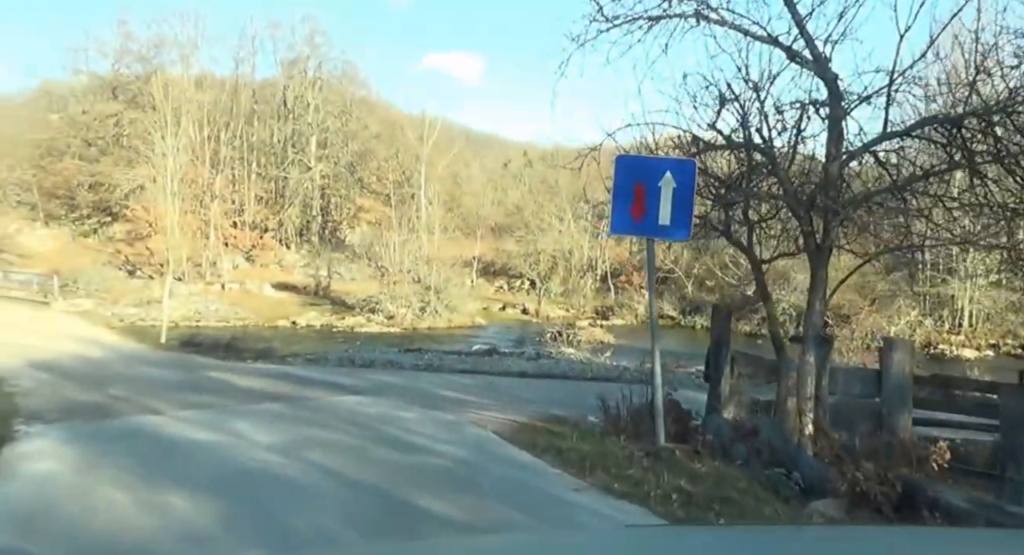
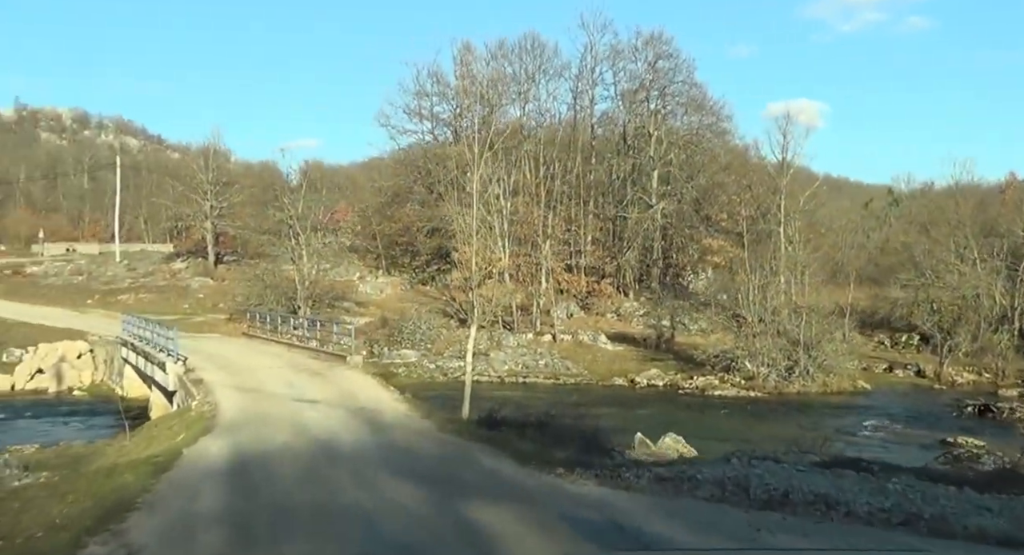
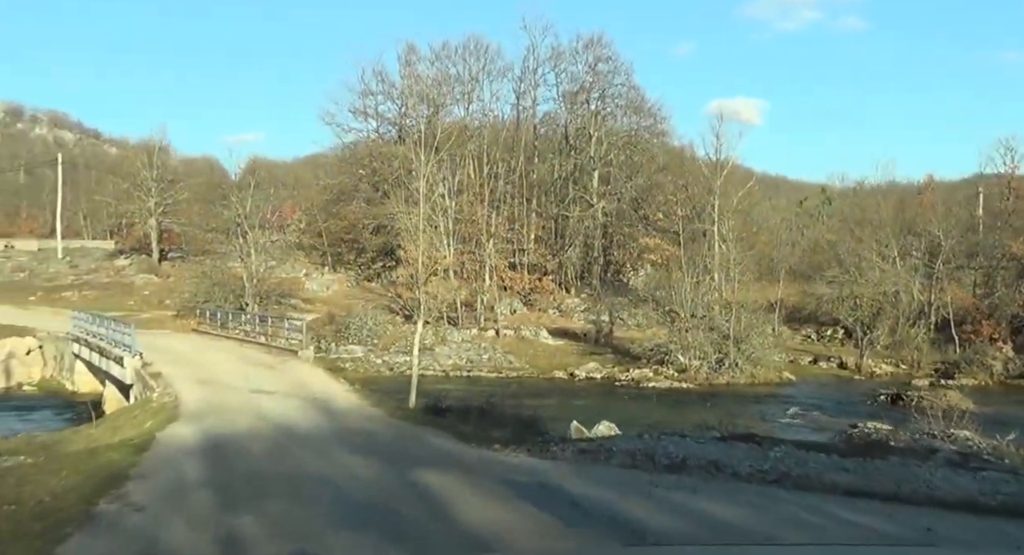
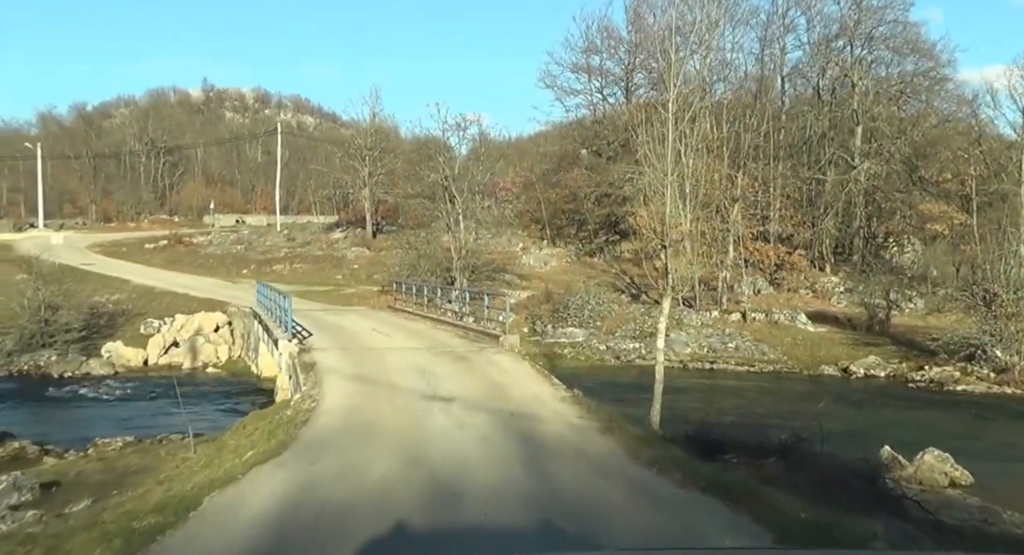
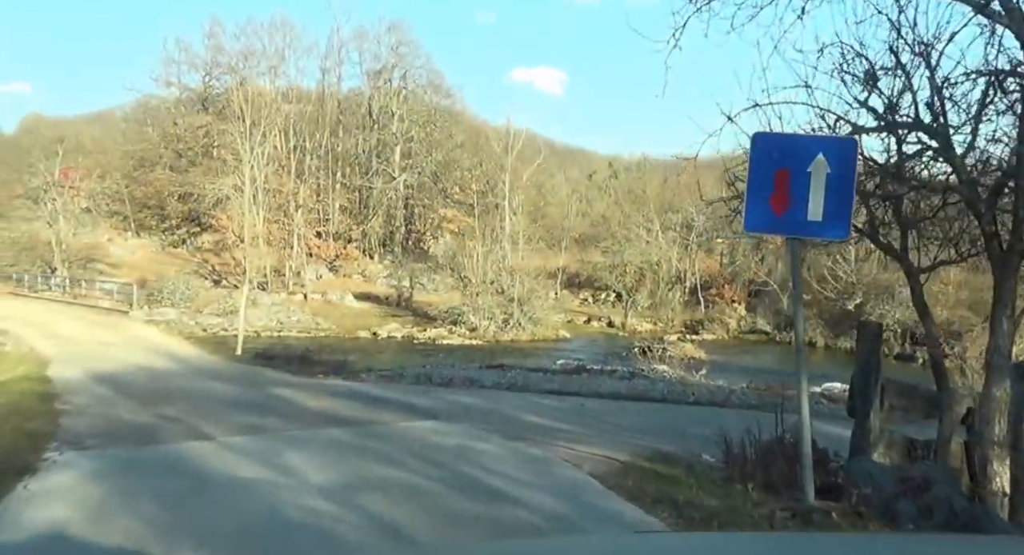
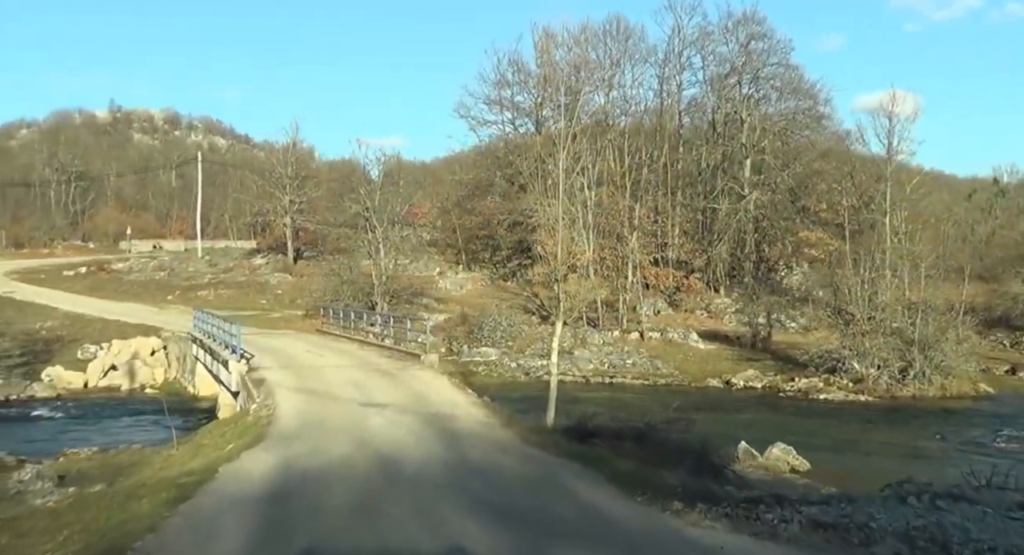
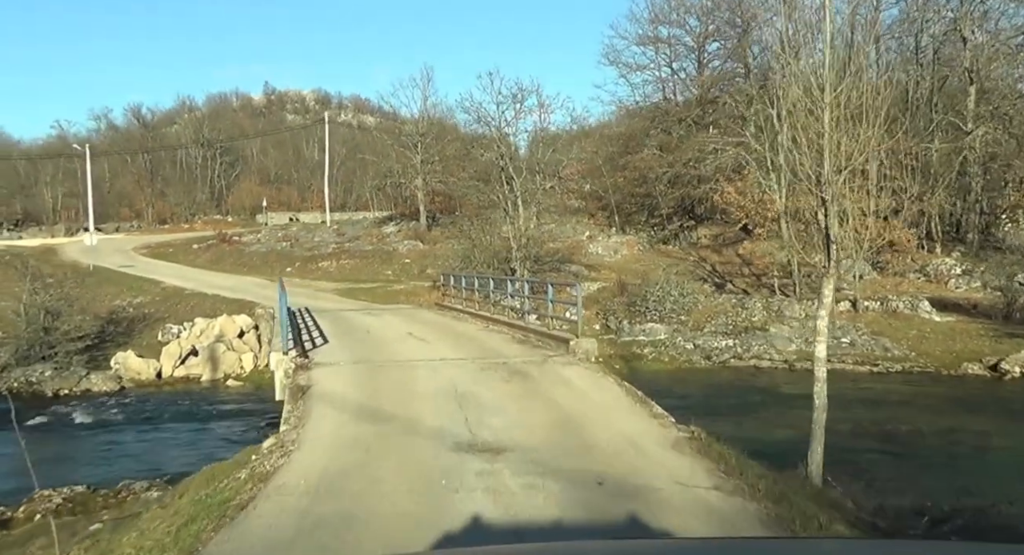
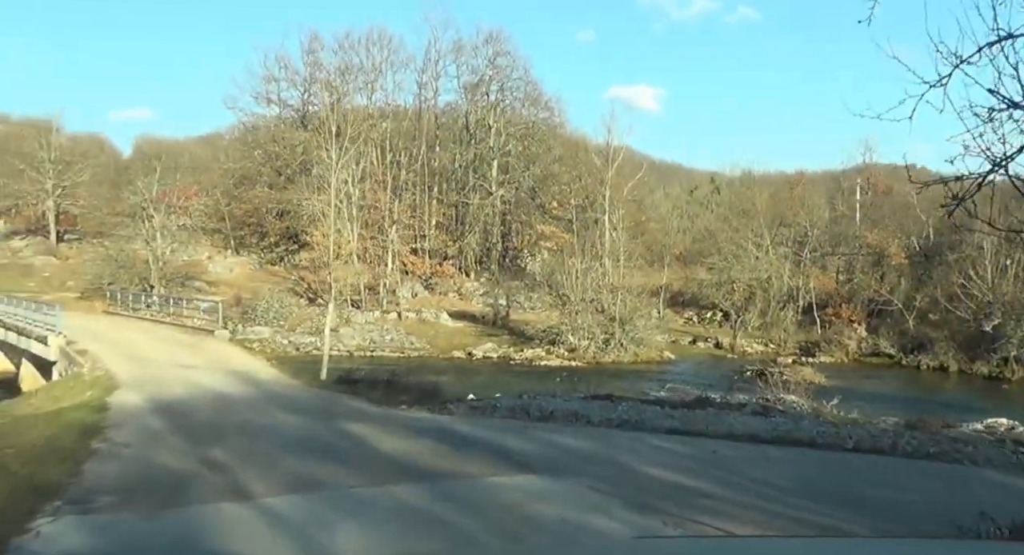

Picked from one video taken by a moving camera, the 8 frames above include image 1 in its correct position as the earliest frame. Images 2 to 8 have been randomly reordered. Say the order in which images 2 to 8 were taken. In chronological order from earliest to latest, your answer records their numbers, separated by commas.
5, 8, 3, 2, 6, 4, 7
